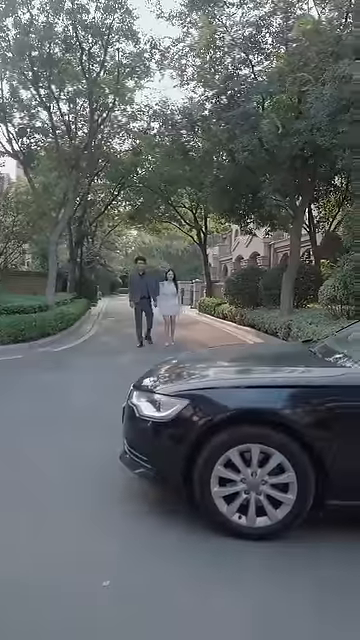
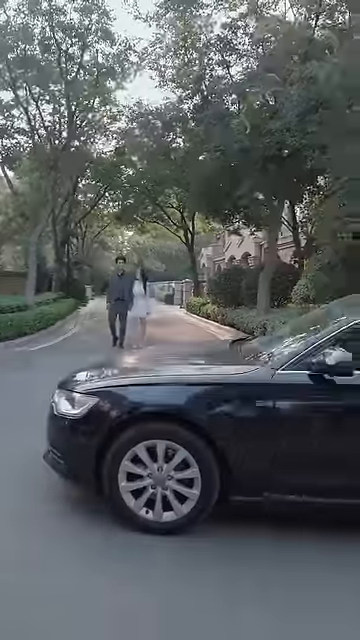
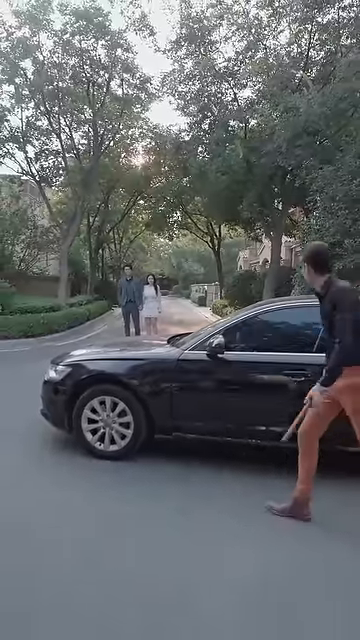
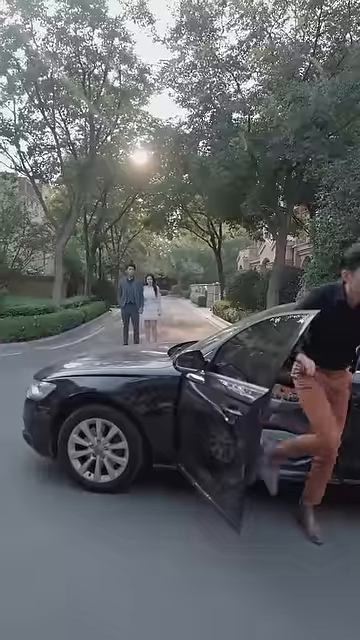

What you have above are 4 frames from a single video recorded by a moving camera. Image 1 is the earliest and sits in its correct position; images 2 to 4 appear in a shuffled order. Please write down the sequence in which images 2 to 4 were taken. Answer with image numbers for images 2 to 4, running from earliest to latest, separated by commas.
2, 4, 3
